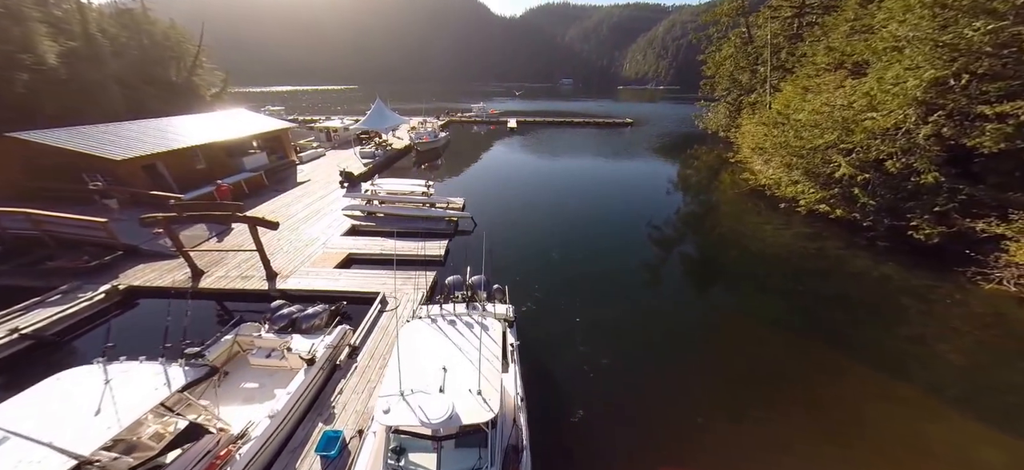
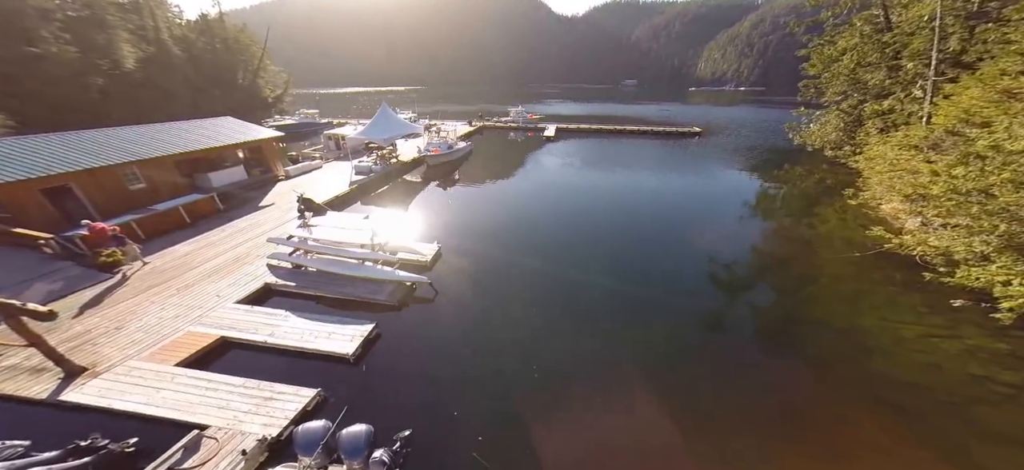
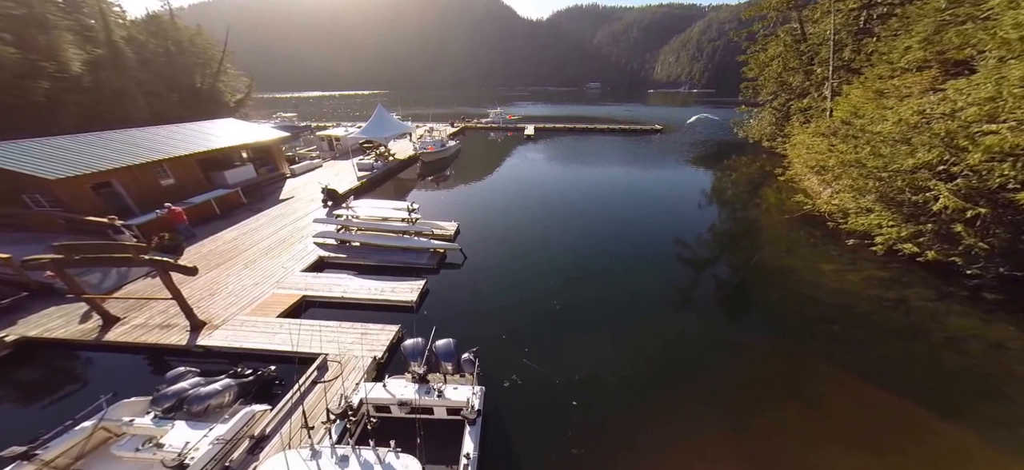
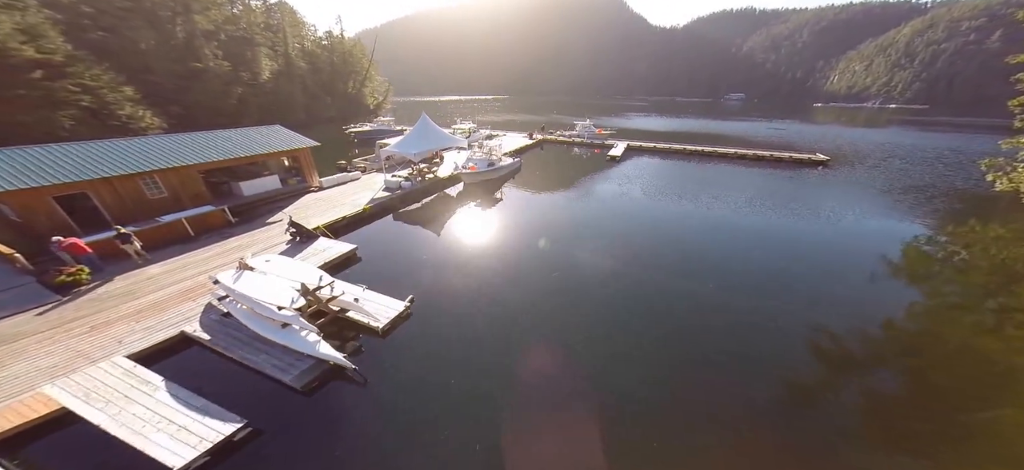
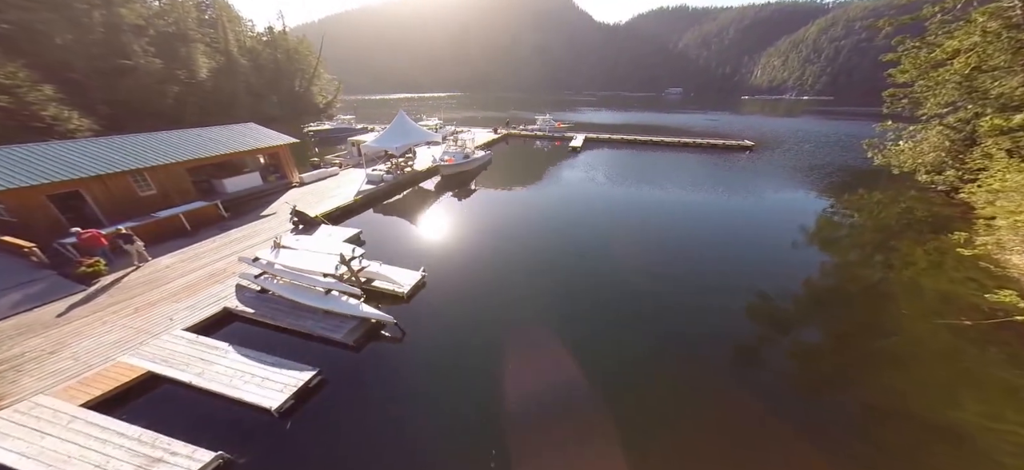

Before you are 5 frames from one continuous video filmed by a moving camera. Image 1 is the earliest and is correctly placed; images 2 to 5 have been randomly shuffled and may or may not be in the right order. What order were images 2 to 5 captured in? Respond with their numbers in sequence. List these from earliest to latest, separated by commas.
3, 2, 5, 4
